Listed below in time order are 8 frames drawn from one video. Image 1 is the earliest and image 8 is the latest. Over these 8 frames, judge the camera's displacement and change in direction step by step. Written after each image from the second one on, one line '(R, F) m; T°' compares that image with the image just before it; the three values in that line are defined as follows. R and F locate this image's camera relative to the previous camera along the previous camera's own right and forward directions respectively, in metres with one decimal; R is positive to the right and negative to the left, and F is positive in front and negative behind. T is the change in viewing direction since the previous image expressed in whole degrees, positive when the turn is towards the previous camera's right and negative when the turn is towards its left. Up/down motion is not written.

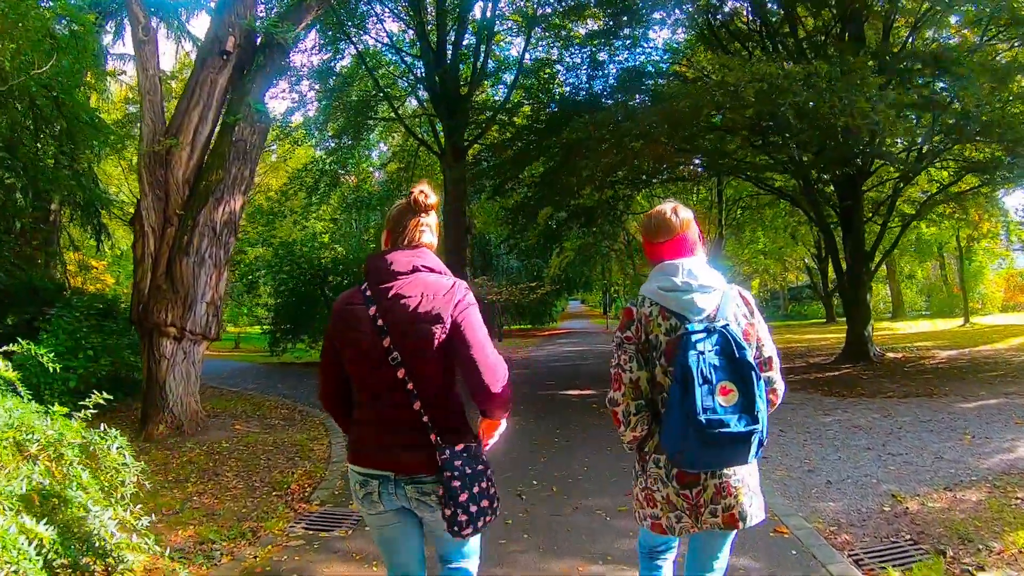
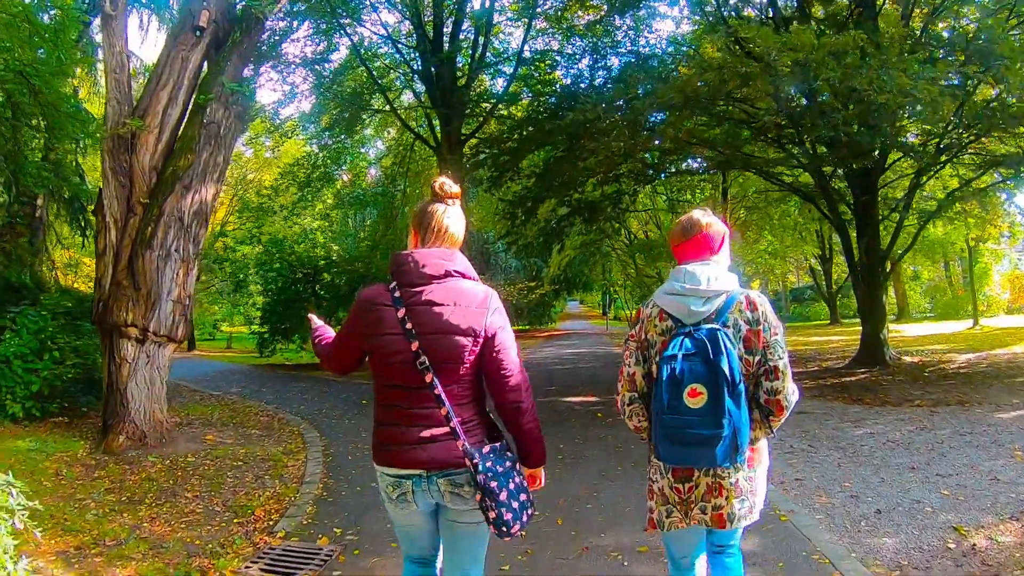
(0.0, +0.7) m; 0°
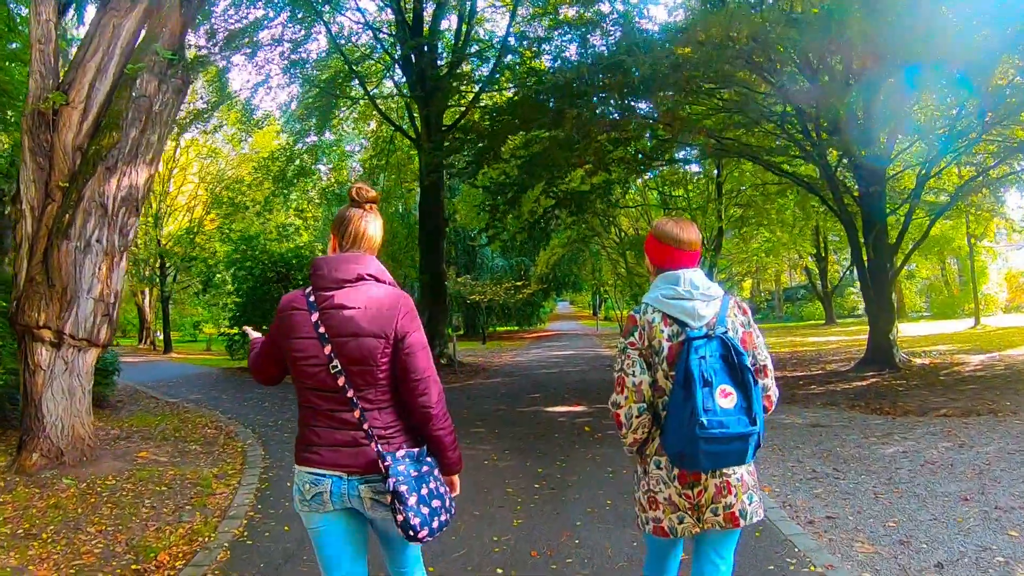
(+0.2, +0.9) m; +1°
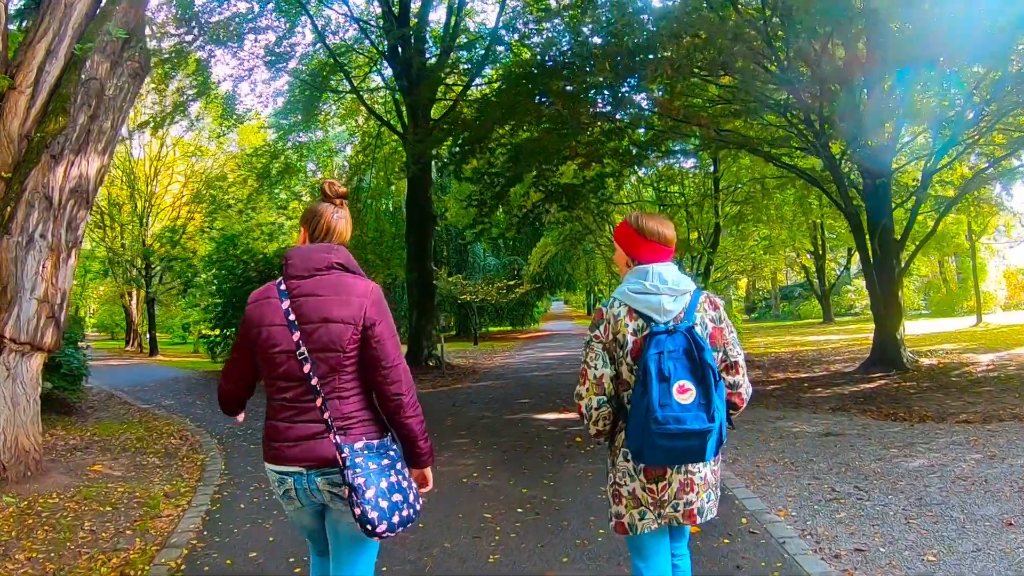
(+0.1, +0.5) m; 0°
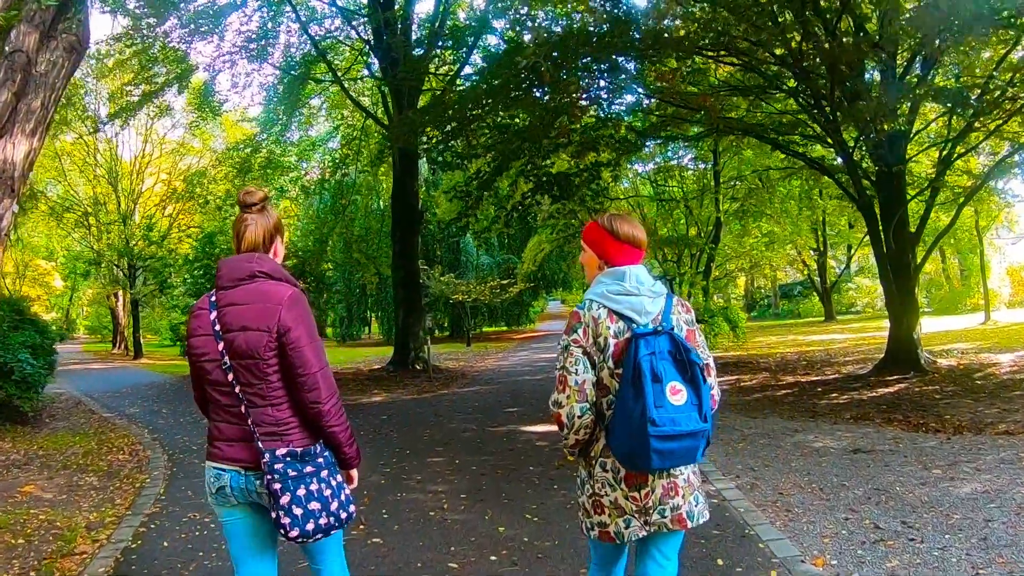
(+0.1, +0.7) m; 0°
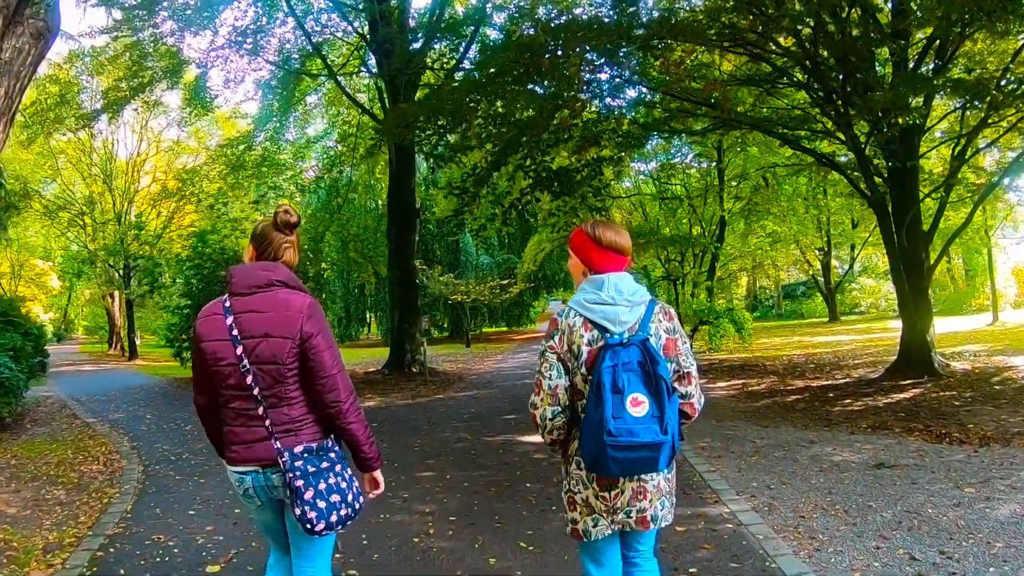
(0.0, +0.4) m; 0°
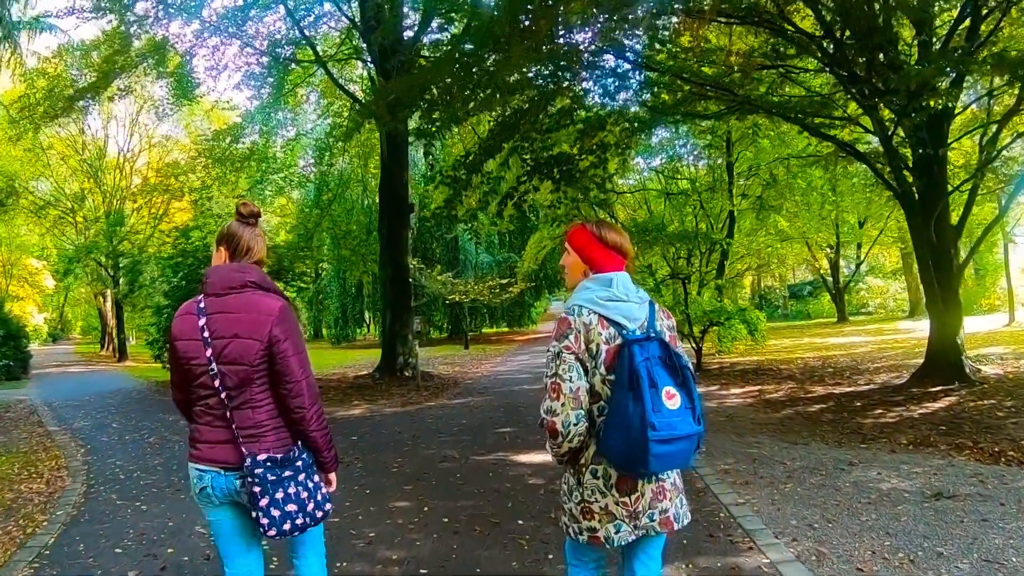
(+0.1, +0.7) m; 0°
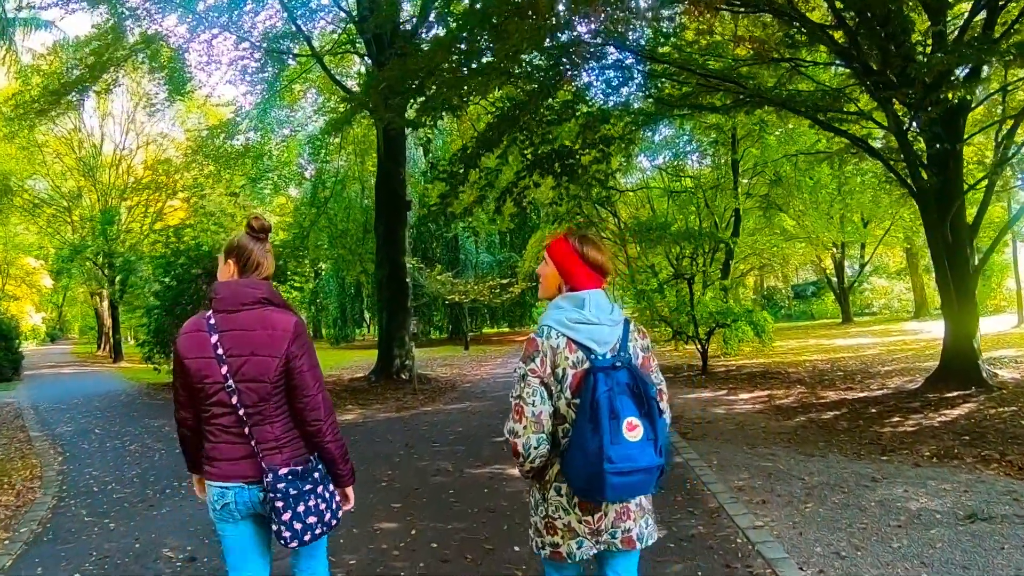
(0.0, +0.3) m; 0°
